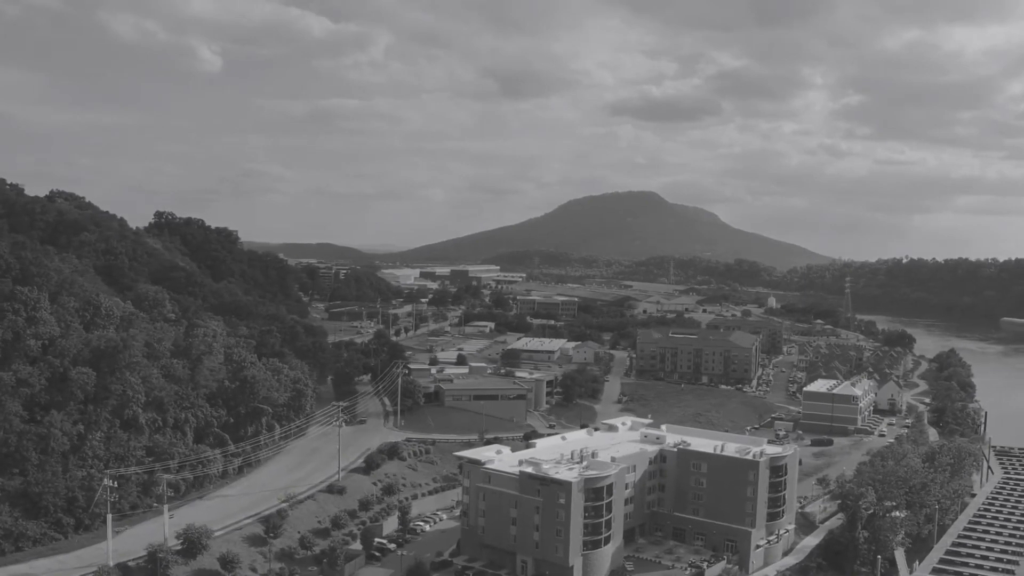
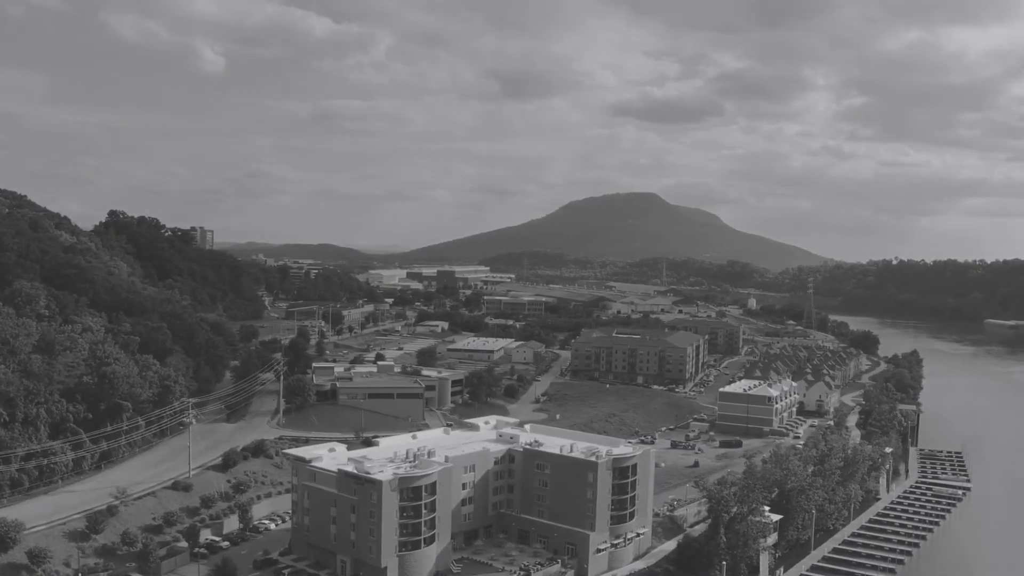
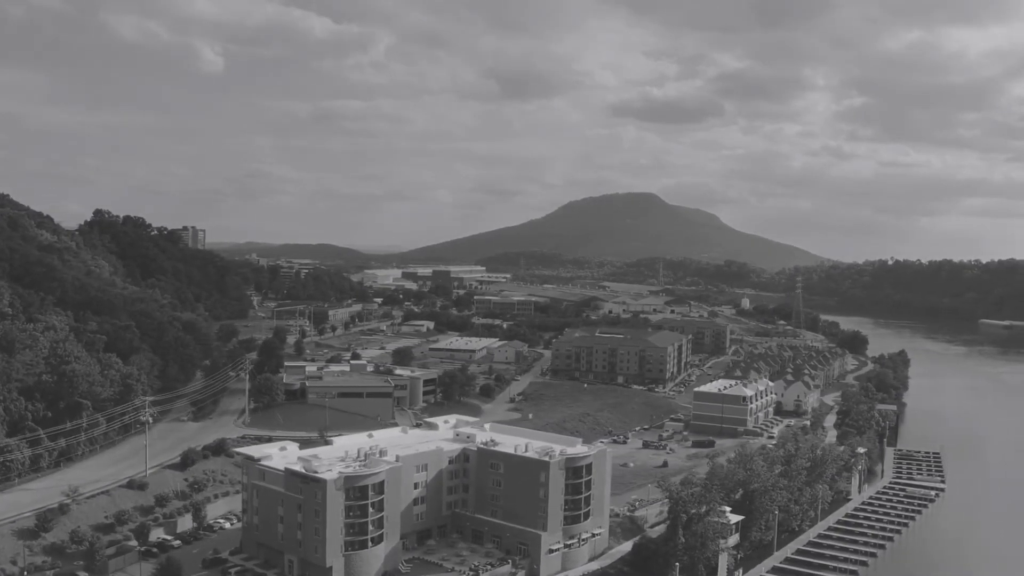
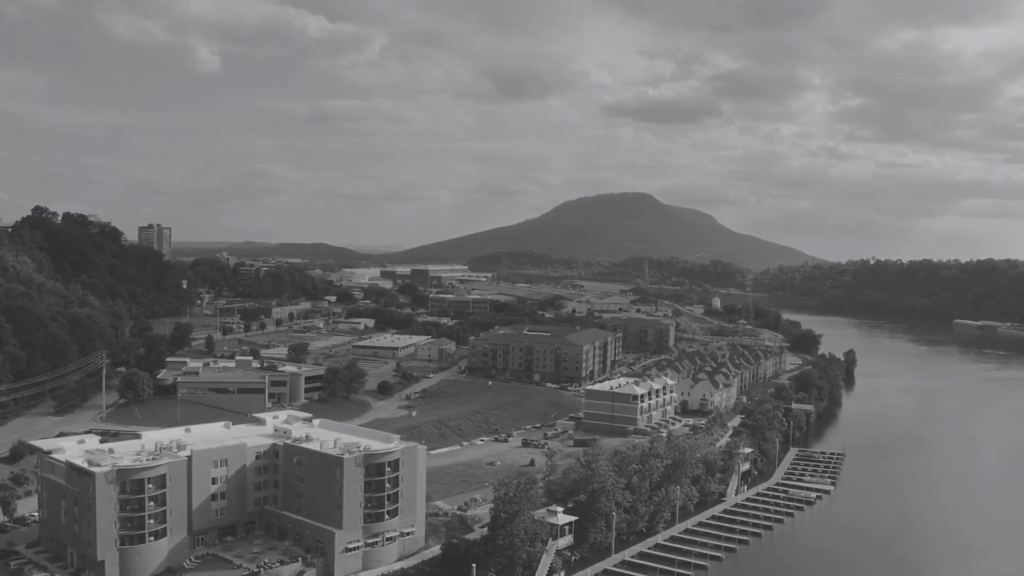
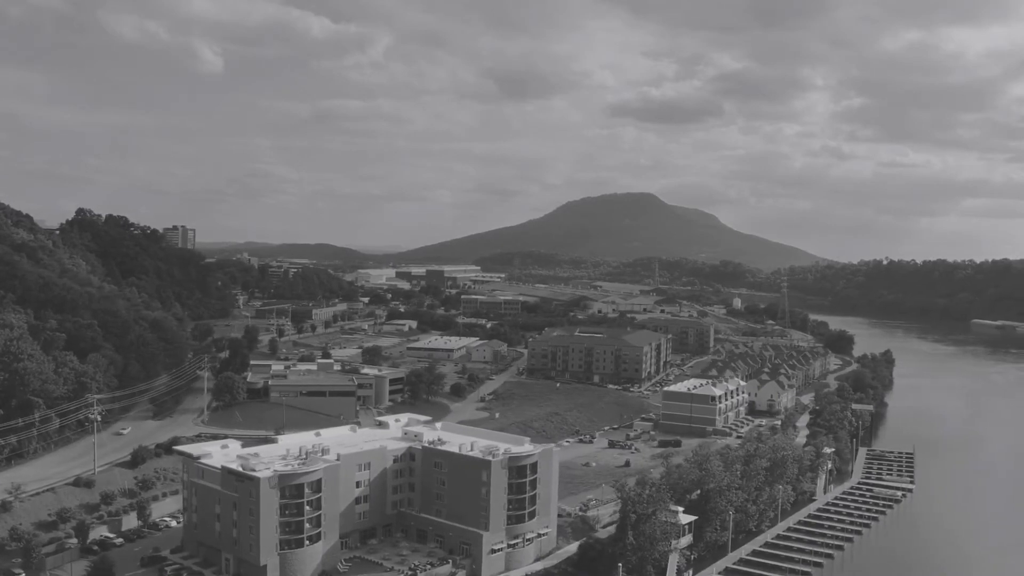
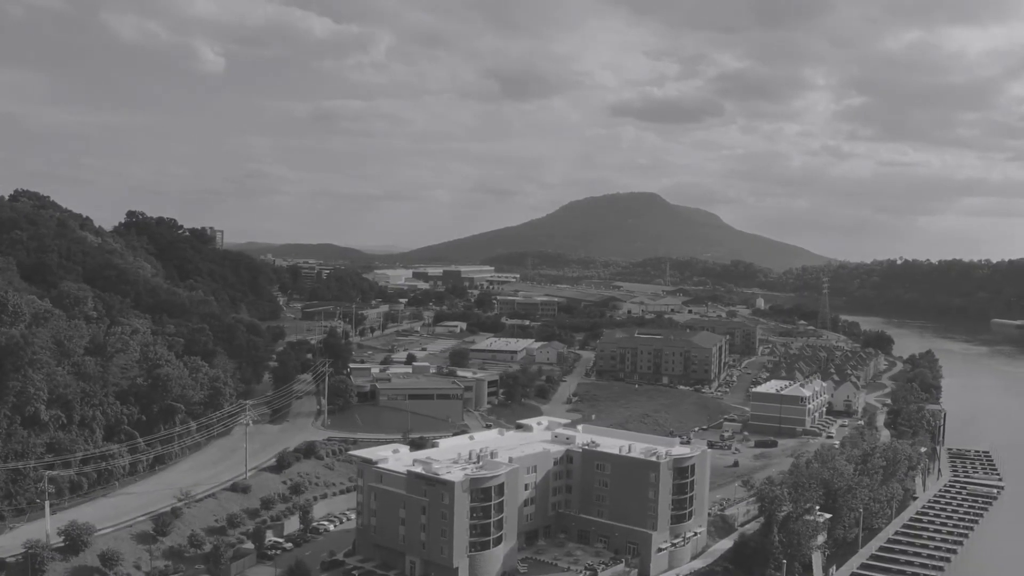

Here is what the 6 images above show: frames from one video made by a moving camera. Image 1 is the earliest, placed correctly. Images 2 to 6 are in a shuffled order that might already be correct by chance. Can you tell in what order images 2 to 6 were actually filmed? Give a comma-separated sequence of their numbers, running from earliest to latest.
6, 2, 3, 5, 4
